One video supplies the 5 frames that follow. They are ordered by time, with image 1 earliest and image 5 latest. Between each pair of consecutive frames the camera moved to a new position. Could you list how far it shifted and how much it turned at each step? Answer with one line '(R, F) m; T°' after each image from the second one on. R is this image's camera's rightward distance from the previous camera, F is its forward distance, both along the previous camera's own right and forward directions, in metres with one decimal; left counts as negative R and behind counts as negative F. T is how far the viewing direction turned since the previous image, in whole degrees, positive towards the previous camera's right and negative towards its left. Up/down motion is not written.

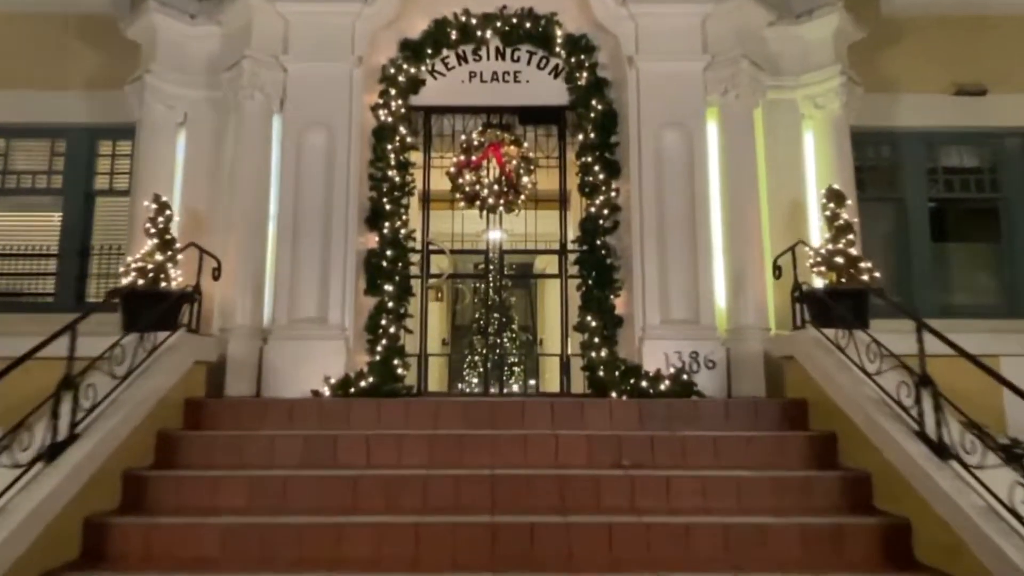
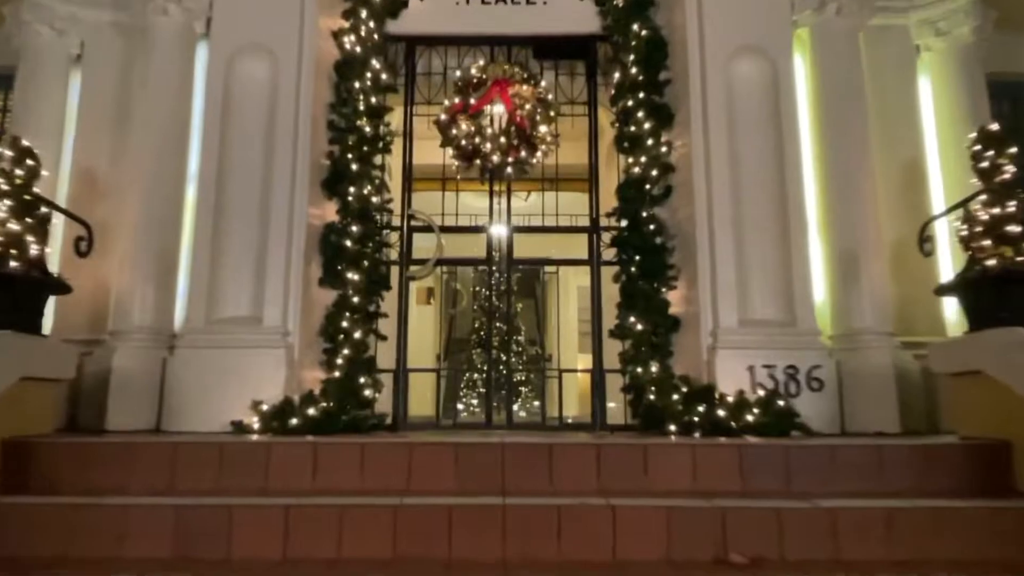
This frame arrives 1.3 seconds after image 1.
(-0.1, +1.8) m; 0°
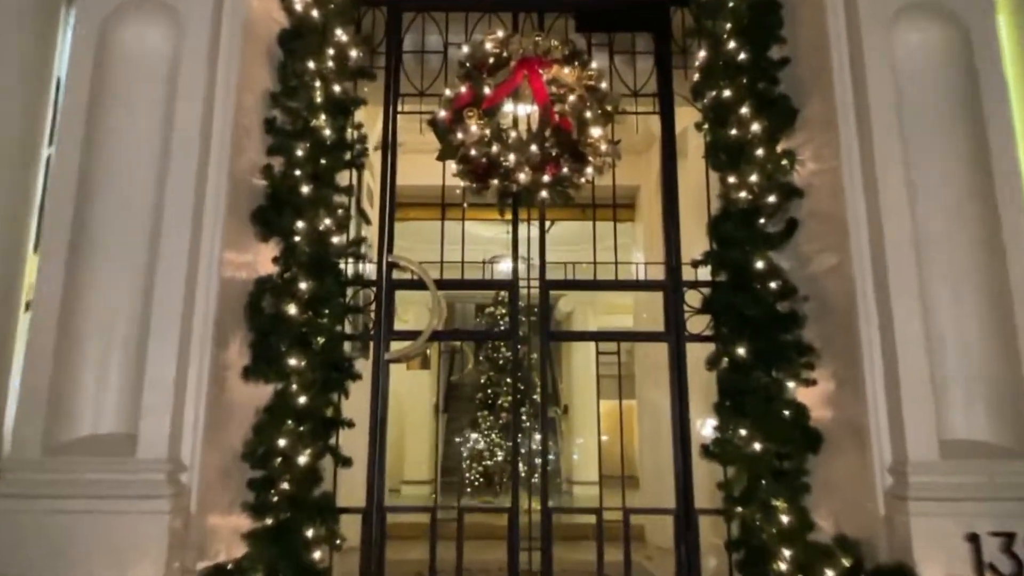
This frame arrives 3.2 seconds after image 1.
(-0.2, +1.7) m; 0°
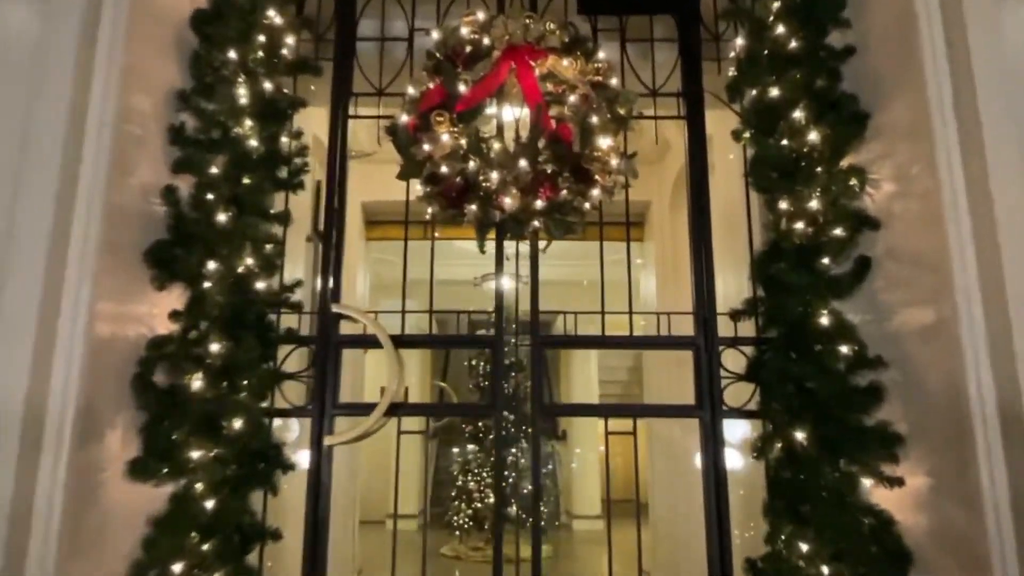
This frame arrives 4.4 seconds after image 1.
(+0.1, +0.7) m; 0°
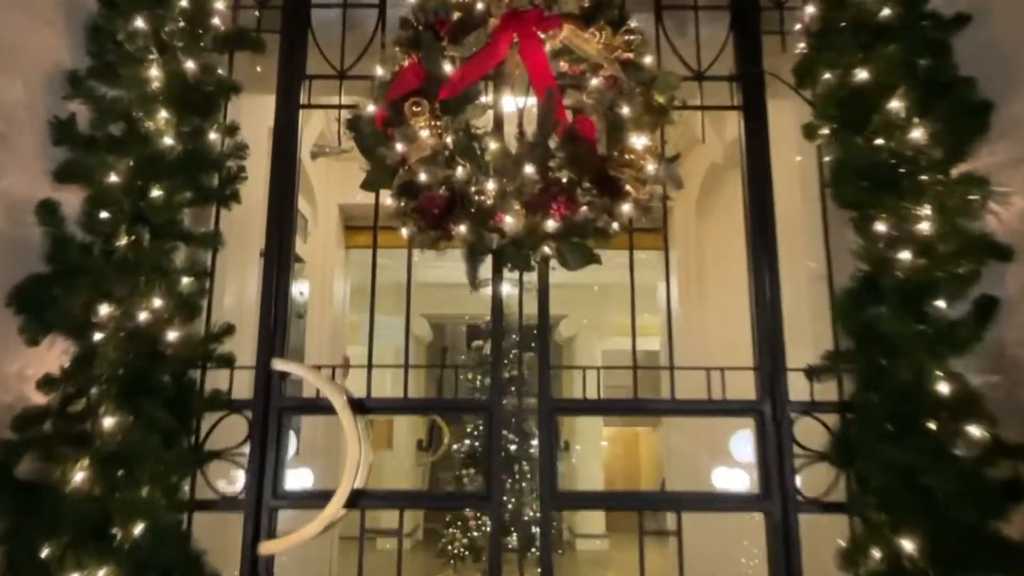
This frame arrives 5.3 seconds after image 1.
(0.0, +0.6) m; 0°
